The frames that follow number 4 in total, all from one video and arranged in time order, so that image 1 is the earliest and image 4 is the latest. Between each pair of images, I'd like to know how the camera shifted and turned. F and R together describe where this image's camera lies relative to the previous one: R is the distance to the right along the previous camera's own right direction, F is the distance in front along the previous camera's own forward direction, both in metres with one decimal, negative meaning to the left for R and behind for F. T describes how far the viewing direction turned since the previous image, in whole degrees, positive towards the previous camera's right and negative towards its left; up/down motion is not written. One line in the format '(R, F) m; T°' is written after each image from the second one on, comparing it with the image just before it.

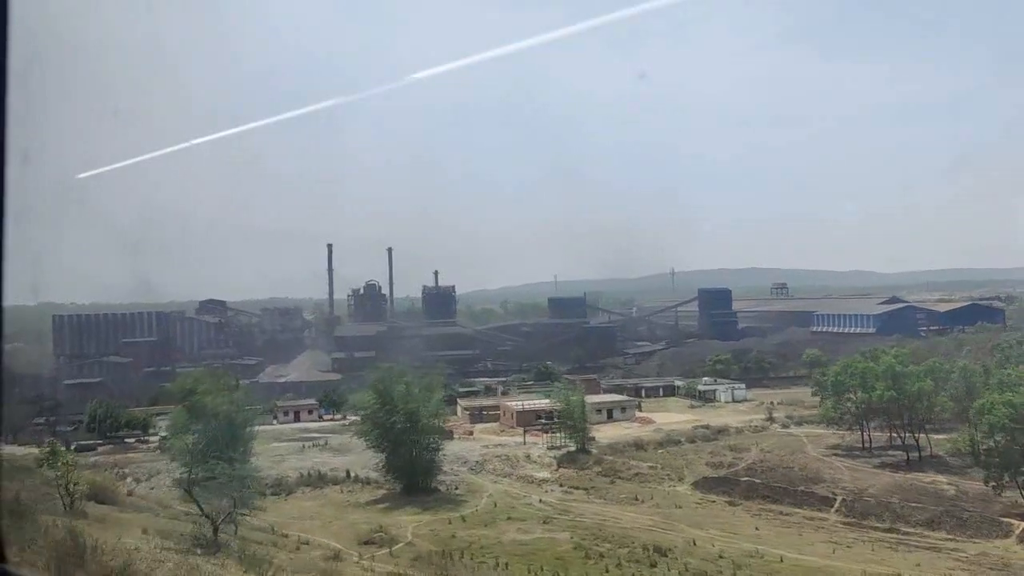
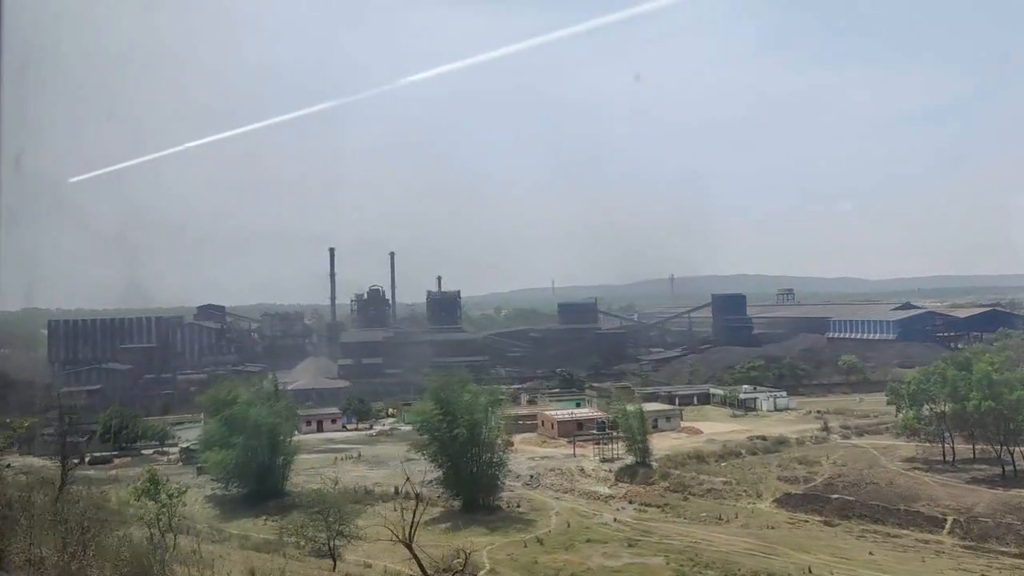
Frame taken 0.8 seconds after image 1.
(-1.0, +0.7) m; +1°
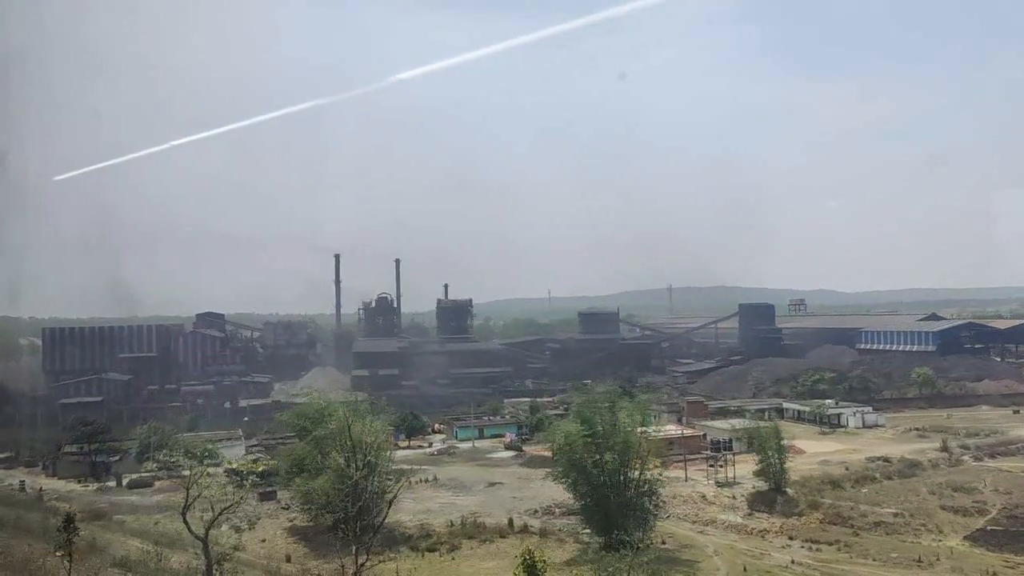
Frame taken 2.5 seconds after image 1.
(-1.8, +1.4) m; +1°
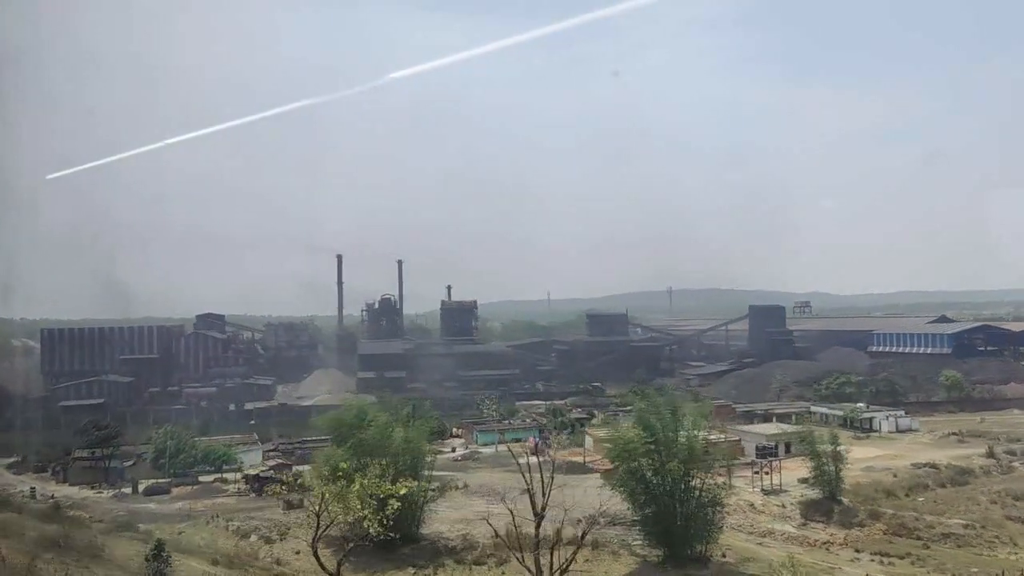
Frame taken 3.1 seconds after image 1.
(-0.6, +0.4) m; 0°
